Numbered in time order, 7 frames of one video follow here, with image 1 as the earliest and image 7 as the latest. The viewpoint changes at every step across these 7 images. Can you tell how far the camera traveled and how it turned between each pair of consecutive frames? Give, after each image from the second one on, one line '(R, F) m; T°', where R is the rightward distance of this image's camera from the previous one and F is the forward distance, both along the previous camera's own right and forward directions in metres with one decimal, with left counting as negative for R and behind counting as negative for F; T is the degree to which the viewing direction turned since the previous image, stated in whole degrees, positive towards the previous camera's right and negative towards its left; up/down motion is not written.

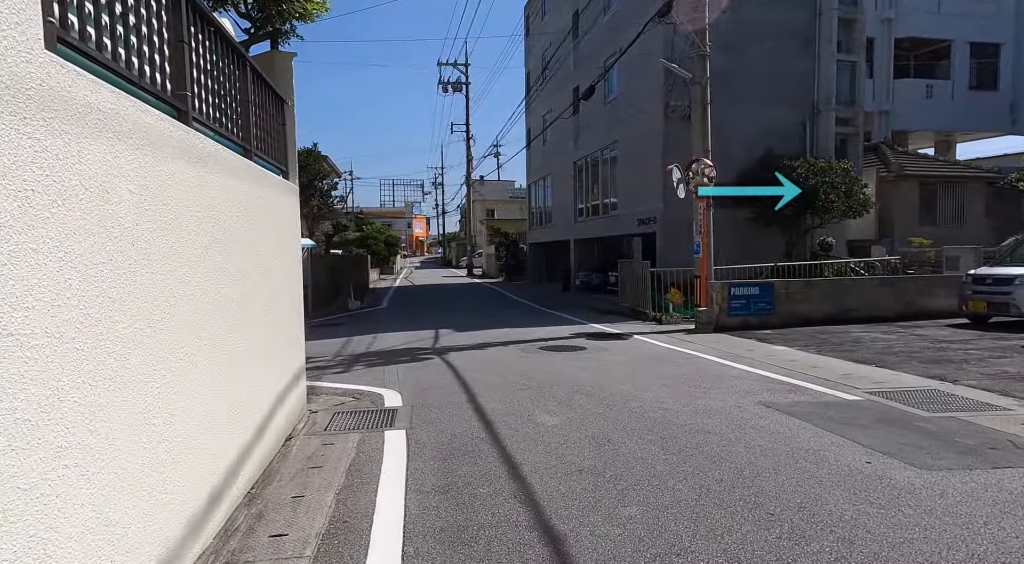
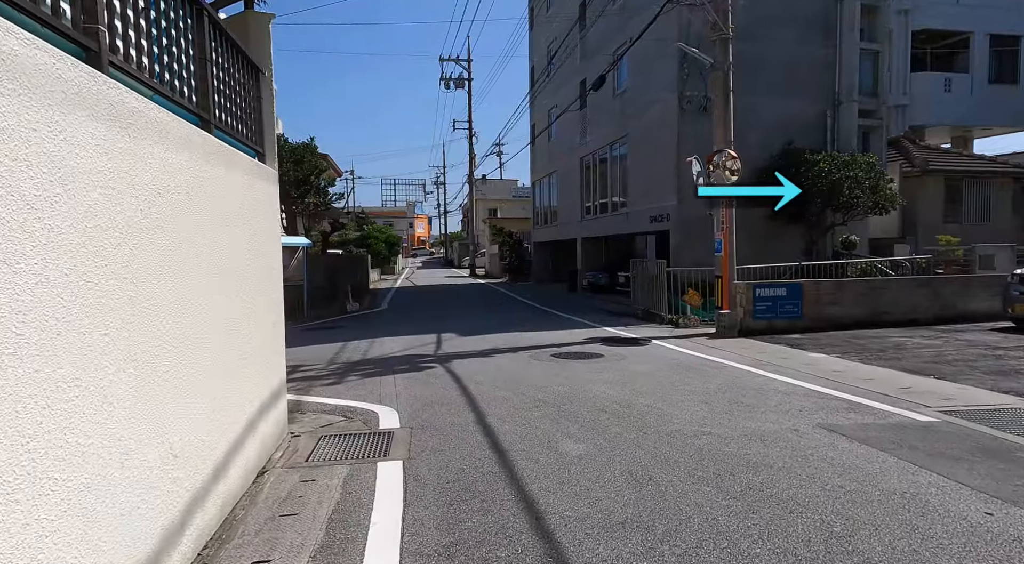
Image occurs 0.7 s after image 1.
(-0.1, +0.9) m; 0°
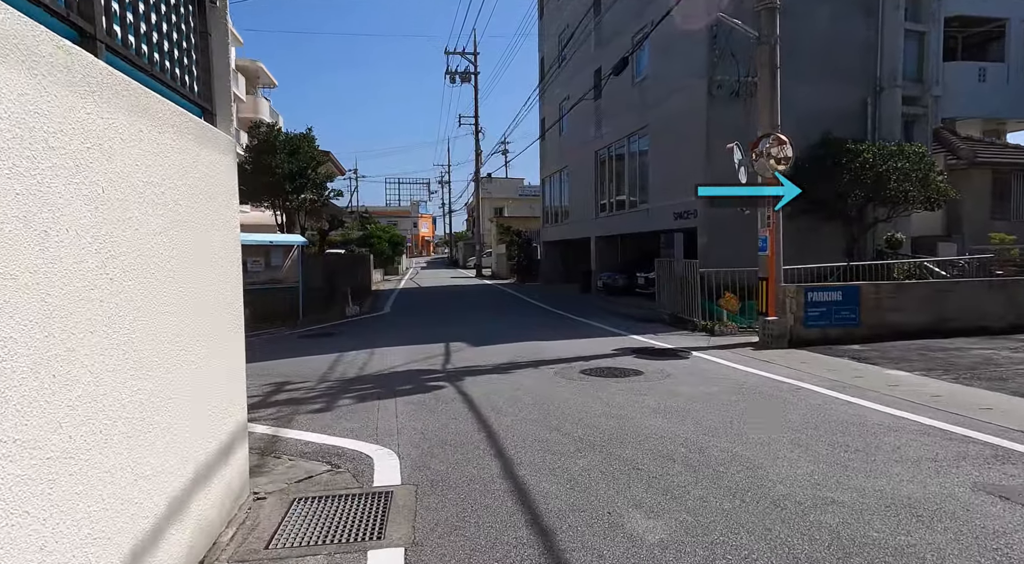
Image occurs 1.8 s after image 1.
(-0.2, +1.5) m; 0°
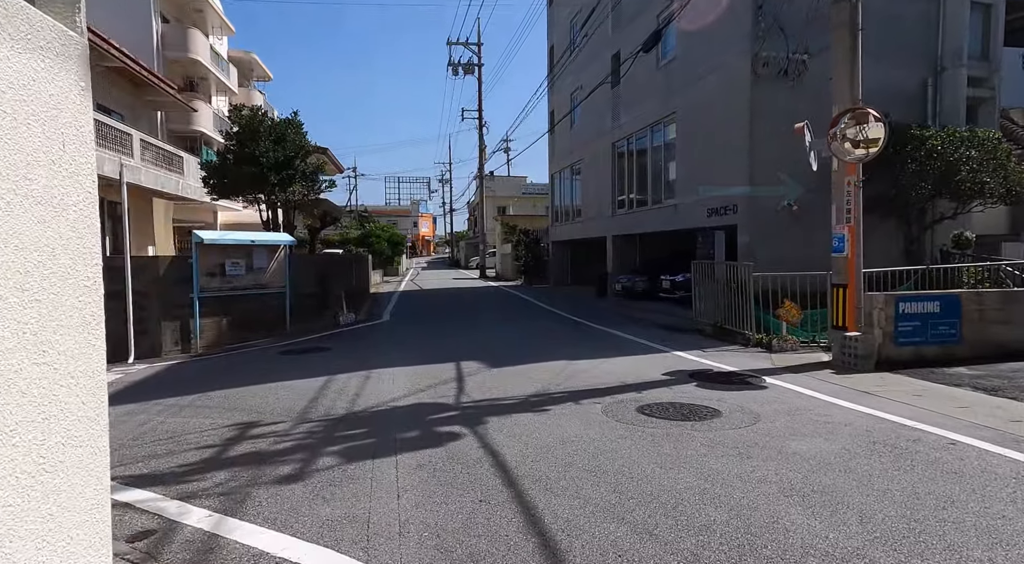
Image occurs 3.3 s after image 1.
(-0.4, +1.9) m; 0°
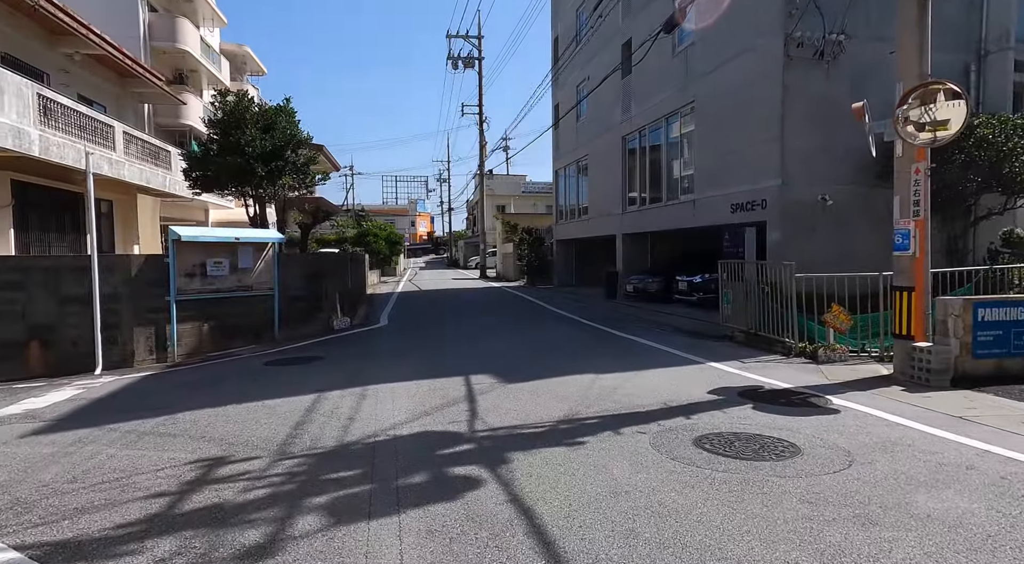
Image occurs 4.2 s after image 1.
(-0.3, +1.2) m; 0°
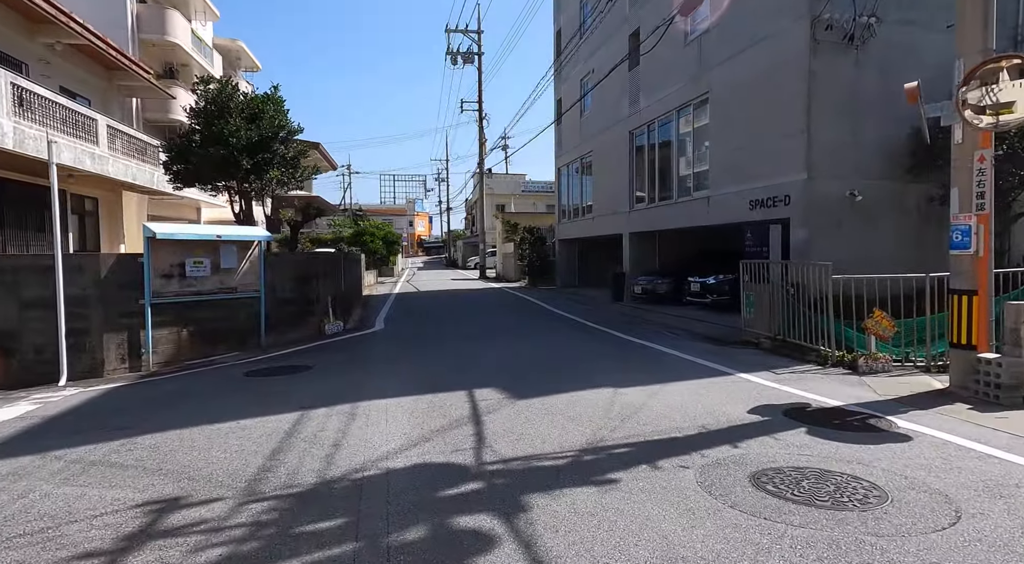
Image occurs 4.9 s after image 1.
(-0.1, +0.9) m; 0°
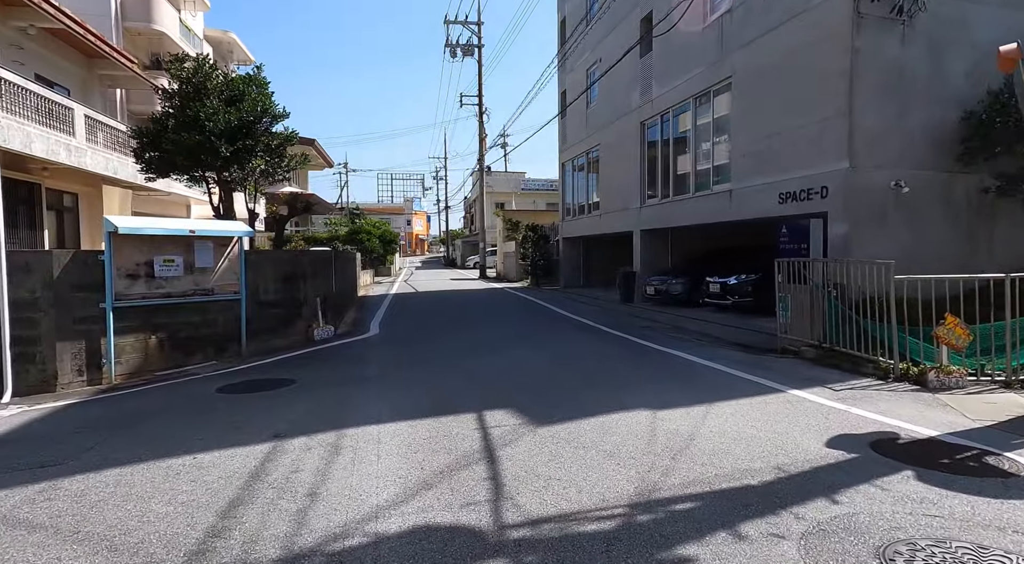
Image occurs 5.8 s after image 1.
(-0.2, +1.2) m; 0°
